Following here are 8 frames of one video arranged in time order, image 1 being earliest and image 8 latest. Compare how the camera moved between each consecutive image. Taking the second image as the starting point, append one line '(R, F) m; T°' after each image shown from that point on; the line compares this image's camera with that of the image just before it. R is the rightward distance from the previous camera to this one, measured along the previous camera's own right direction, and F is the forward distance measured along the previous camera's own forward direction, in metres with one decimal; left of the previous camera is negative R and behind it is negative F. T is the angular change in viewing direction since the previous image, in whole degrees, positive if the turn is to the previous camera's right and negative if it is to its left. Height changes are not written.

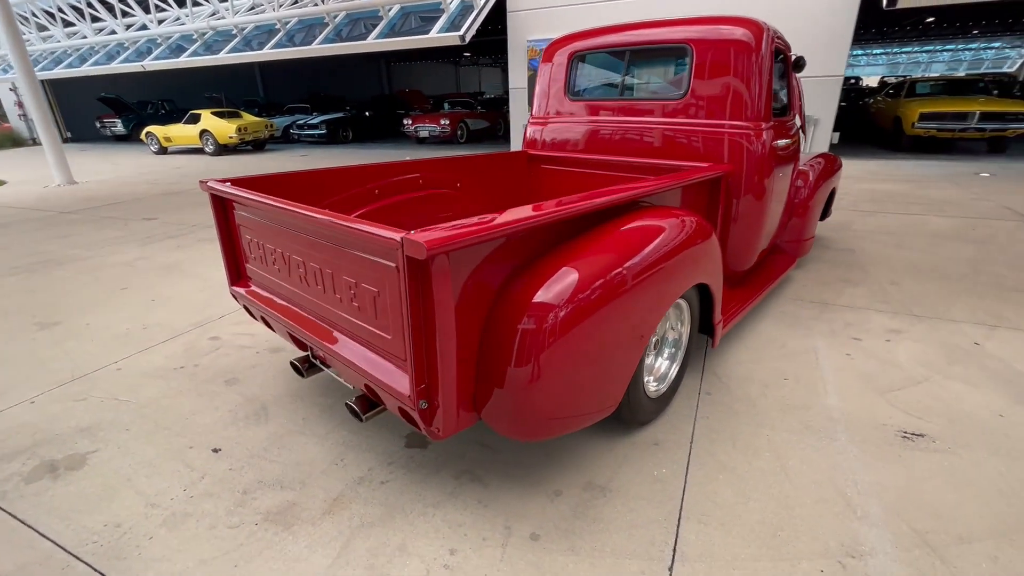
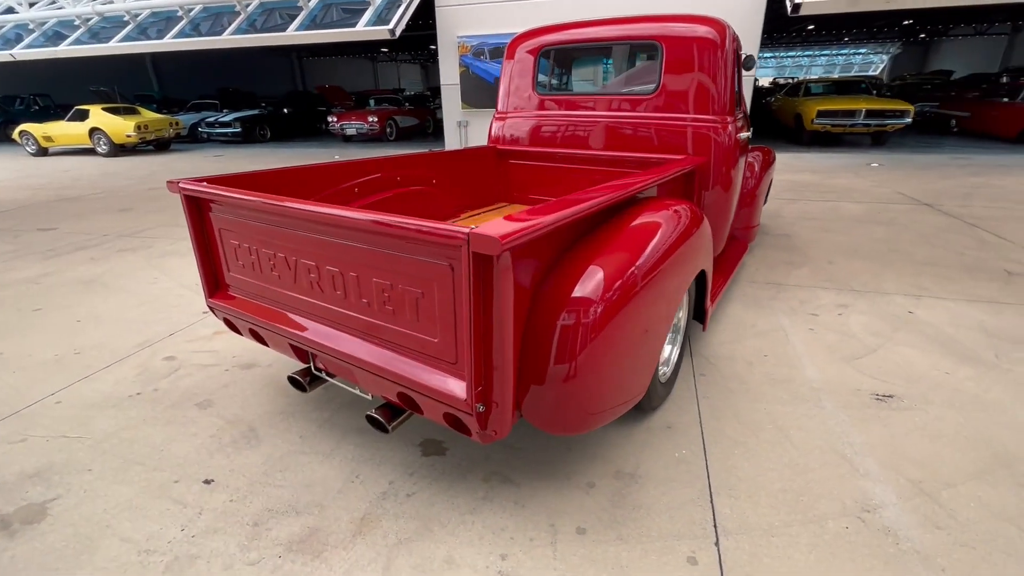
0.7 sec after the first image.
(-0.4, +0.1) m; +8°
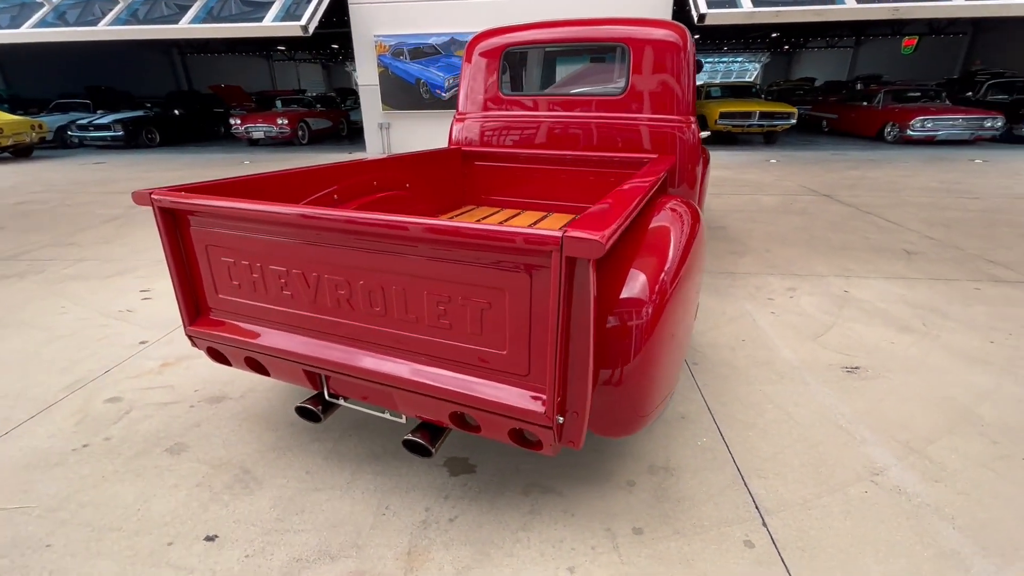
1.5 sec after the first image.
(-0.4, +0.1) m; +10°
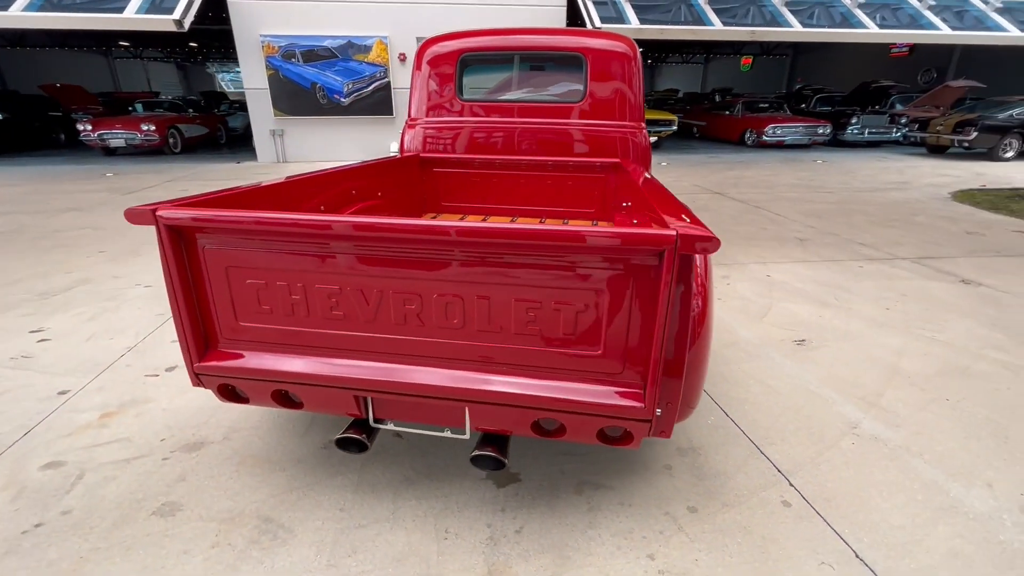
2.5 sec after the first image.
(-0.5, +0.1) m; +12°
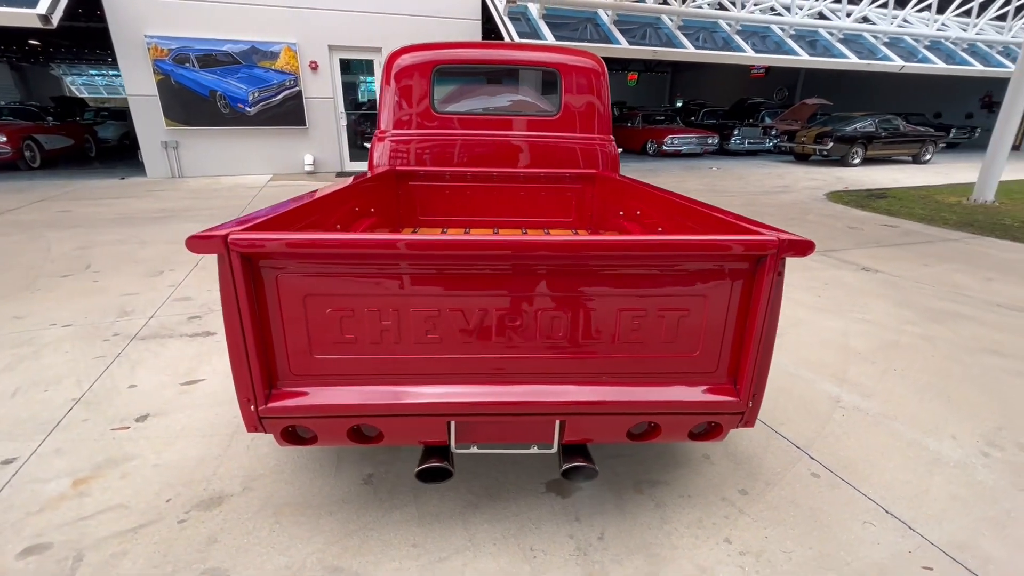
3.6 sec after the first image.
(-0.6, 0.0) m; +11°
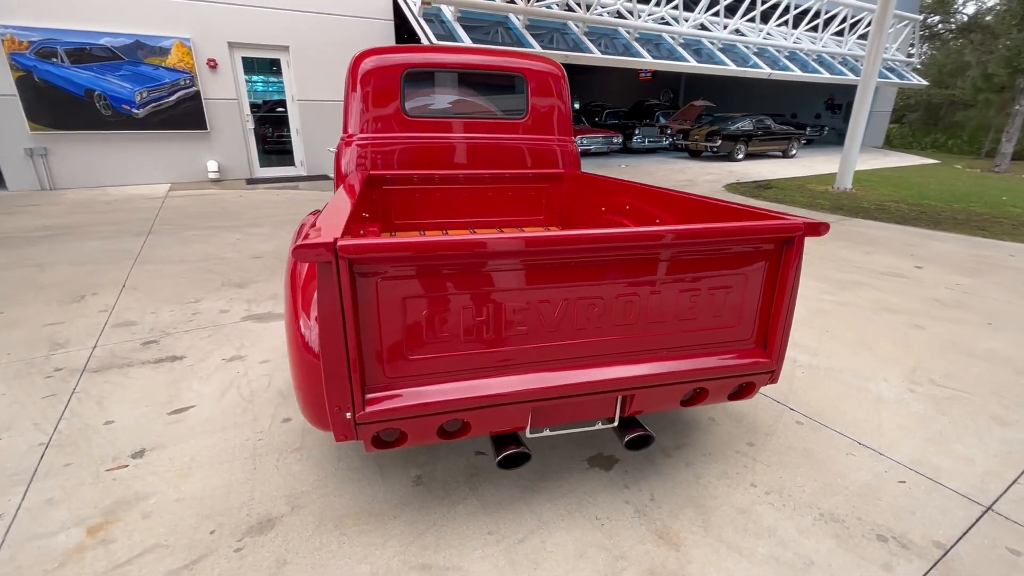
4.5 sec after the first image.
(-0.5, -0.1) m; +11°
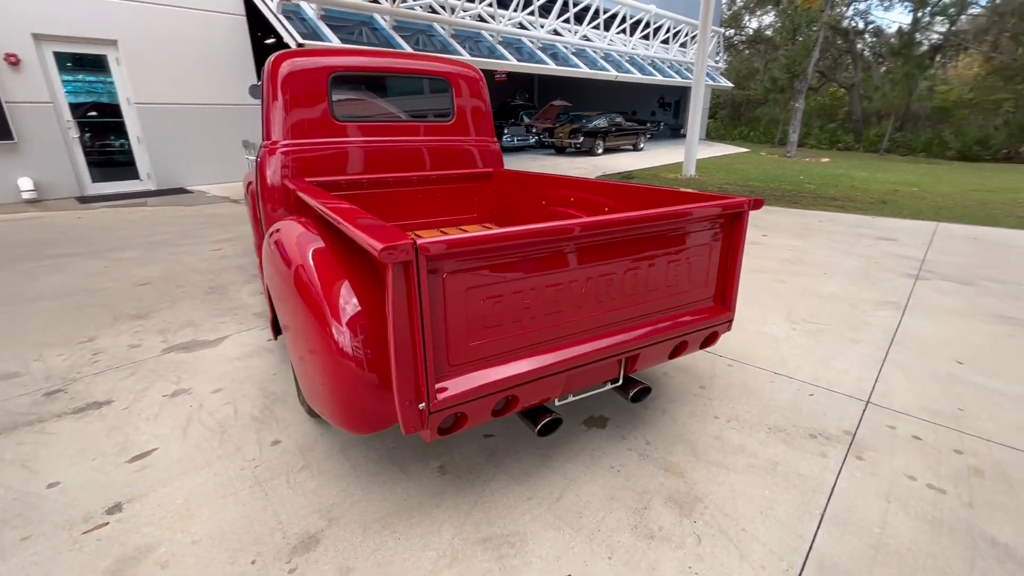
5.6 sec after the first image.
(-0.5, -0.1) m; +15°
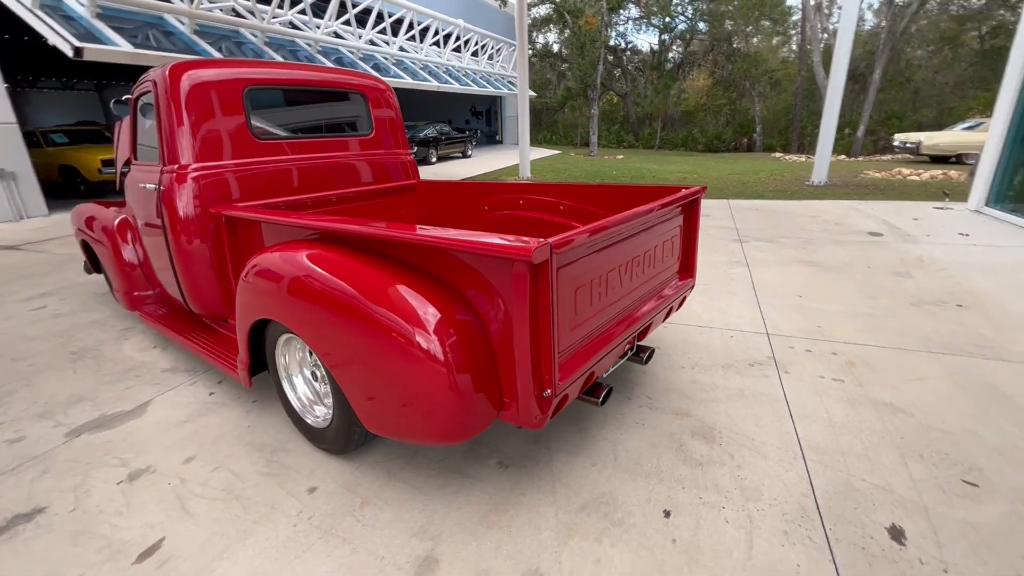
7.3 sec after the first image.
(-0.9, 0.0) m; +20°
